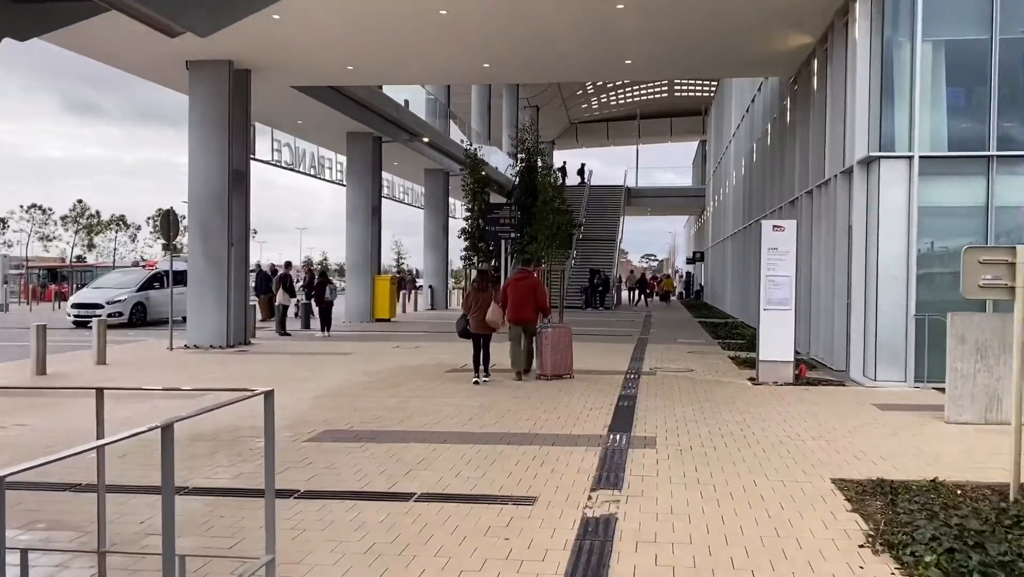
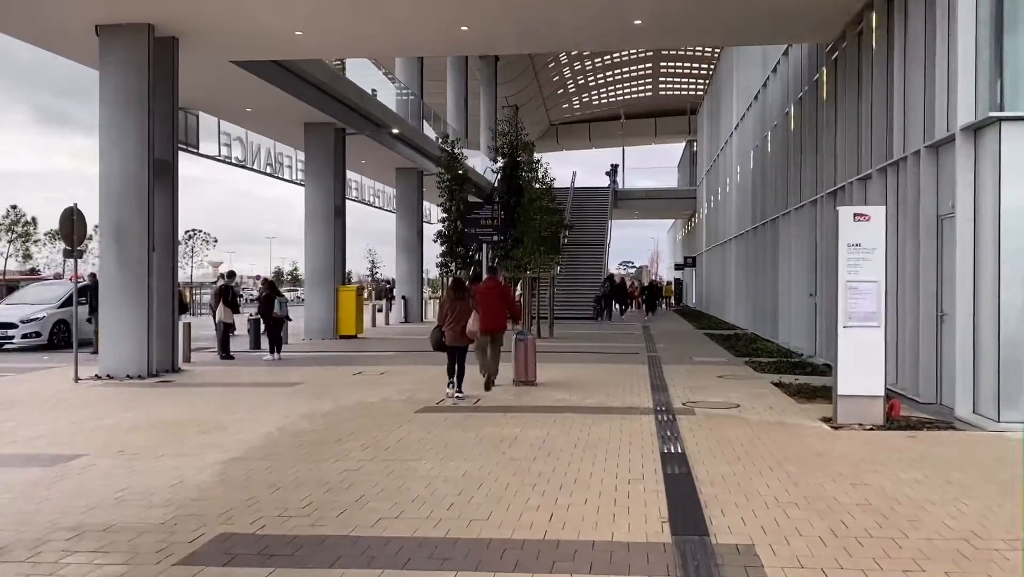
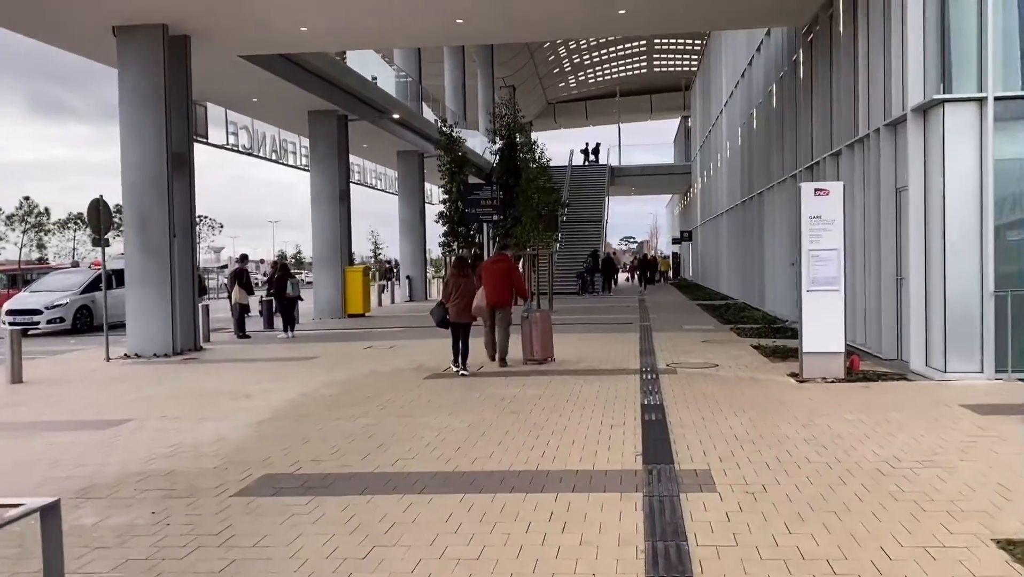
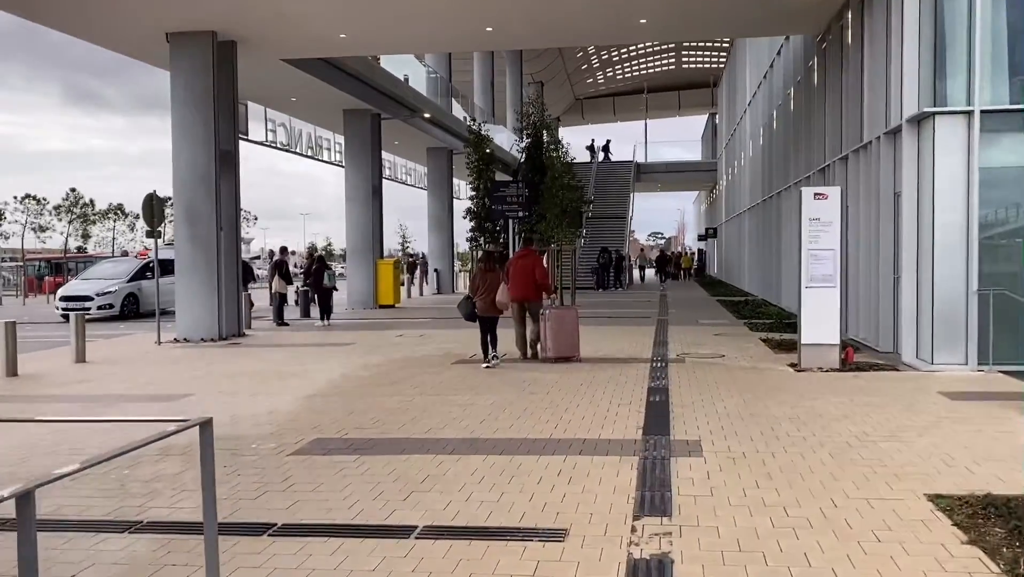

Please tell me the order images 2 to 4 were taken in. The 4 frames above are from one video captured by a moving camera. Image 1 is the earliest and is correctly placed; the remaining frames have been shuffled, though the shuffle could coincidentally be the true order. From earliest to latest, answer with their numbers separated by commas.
4, 3, 2
